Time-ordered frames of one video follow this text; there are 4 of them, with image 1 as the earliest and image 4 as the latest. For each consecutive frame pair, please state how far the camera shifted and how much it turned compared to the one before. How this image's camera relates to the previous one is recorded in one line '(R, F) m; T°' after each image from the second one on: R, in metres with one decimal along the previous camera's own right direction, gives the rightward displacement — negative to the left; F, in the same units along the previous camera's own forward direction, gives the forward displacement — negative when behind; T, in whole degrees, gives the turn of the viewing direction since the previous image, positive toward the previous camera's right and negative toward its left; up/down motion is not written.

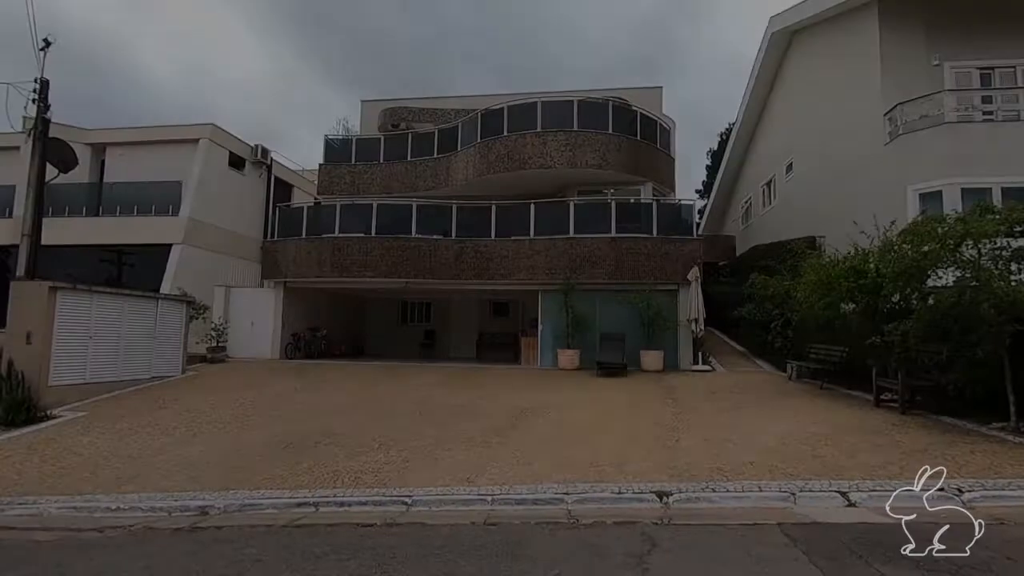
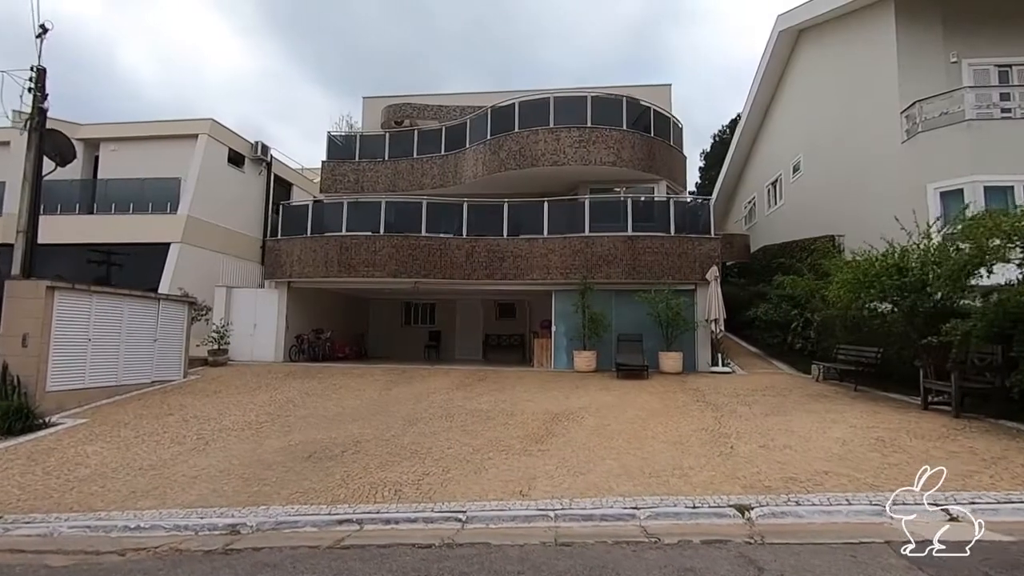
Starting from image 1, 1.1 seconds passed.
(-0.8, +0.5) m; +1°
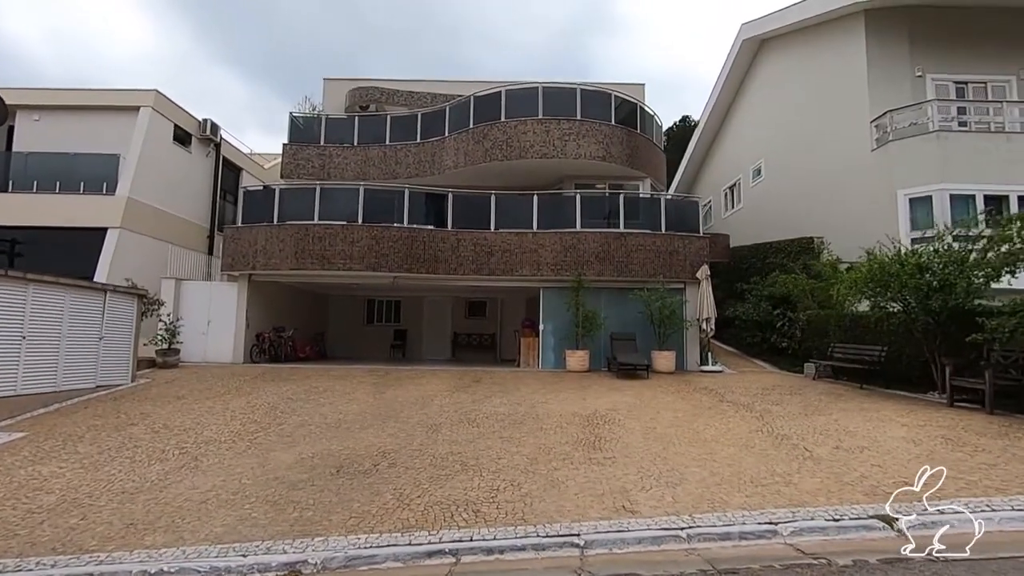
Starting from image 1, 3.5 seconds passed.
(-1.8, +1.0) m; +7°
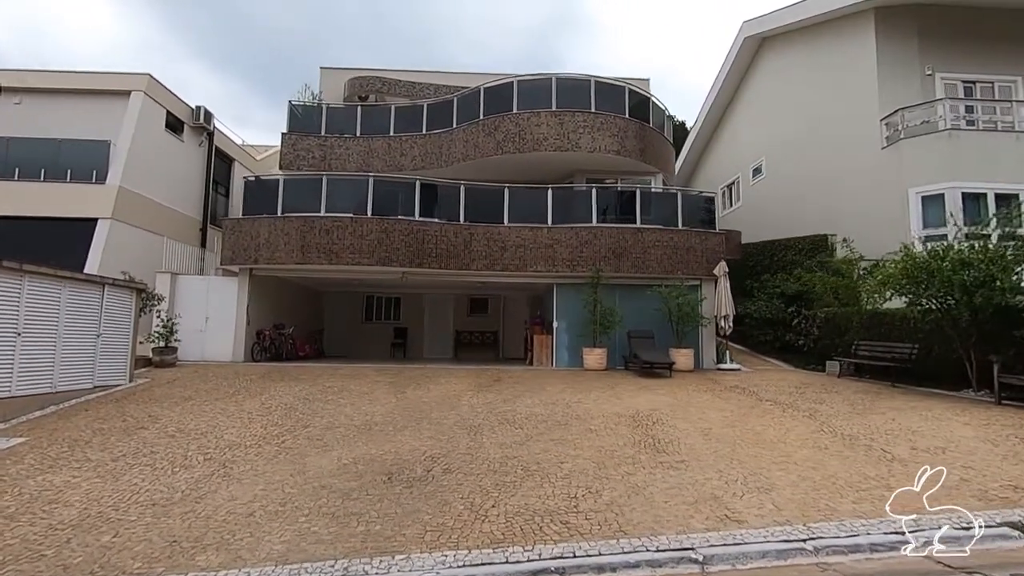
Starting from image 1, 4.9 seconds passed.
(-1.1, +0.5) m; +2°
